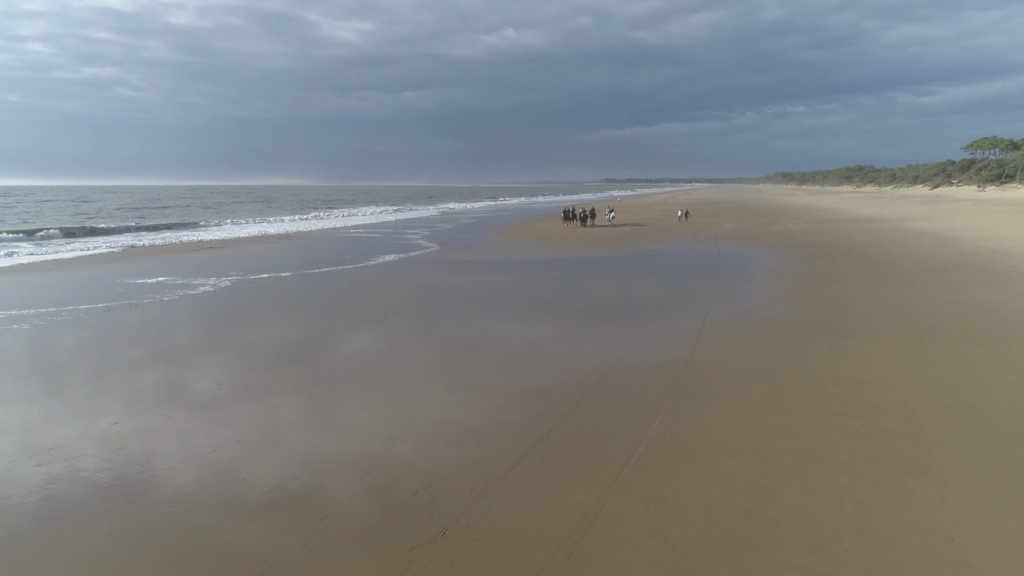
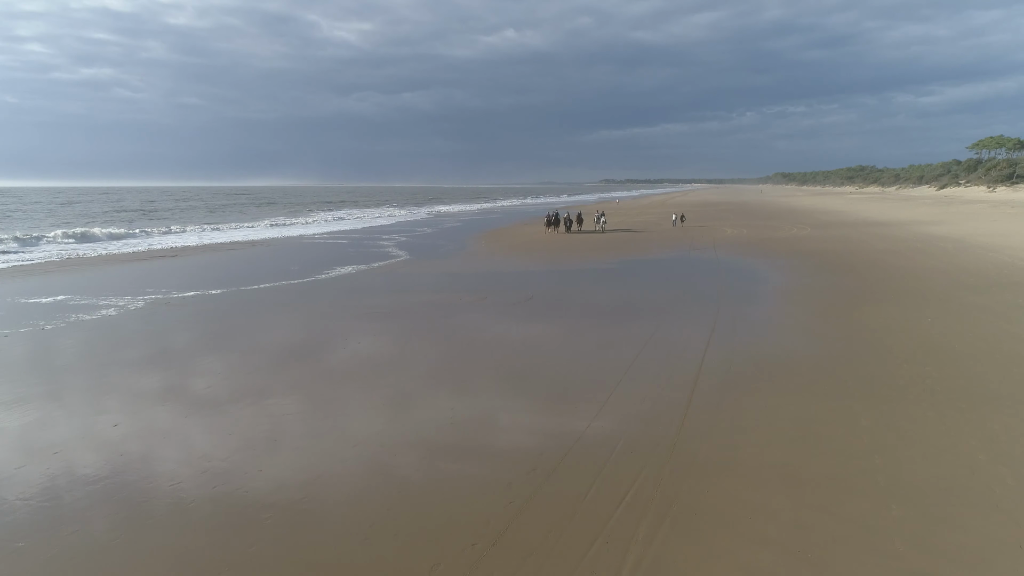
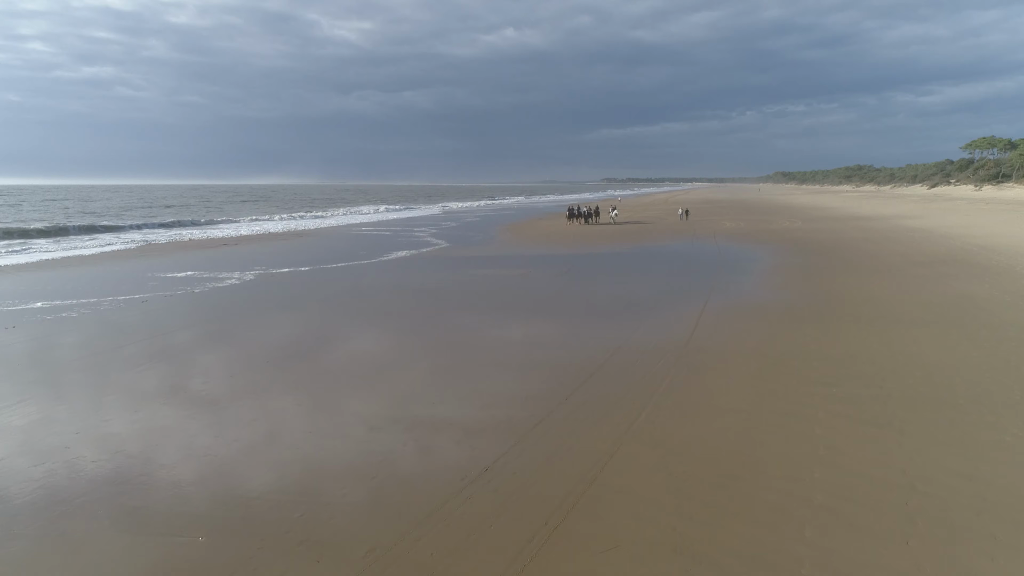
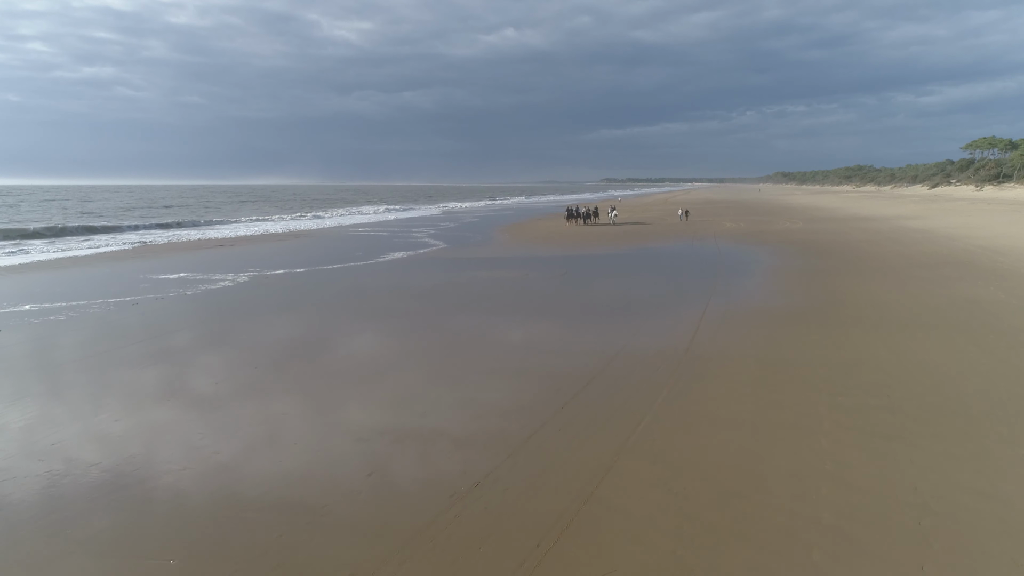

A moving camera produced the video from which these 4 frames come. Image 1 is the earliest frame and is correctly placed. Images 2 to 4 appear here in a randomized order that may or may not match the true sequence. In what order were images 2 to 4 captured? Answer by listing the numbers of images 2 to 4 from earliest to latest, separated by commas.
4, 3, 2
